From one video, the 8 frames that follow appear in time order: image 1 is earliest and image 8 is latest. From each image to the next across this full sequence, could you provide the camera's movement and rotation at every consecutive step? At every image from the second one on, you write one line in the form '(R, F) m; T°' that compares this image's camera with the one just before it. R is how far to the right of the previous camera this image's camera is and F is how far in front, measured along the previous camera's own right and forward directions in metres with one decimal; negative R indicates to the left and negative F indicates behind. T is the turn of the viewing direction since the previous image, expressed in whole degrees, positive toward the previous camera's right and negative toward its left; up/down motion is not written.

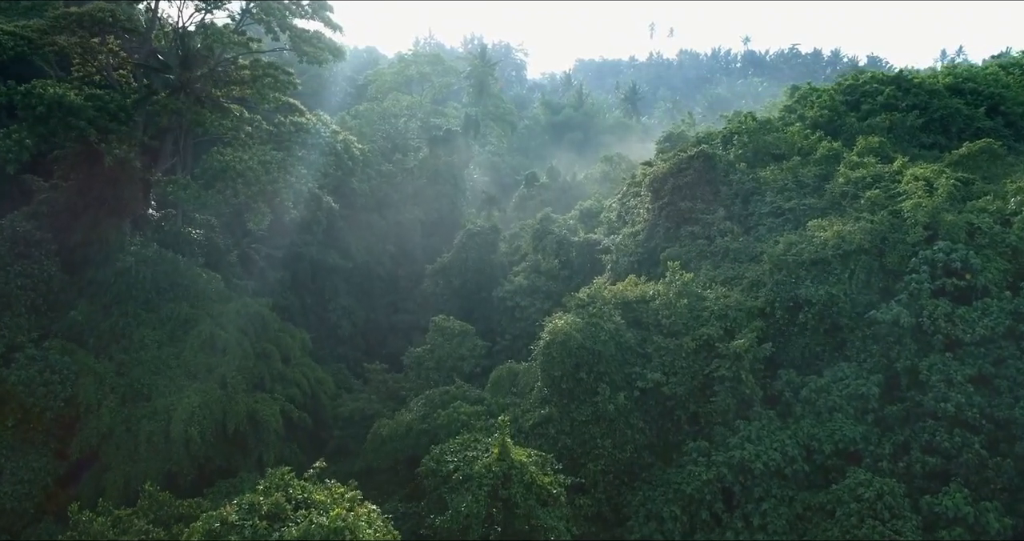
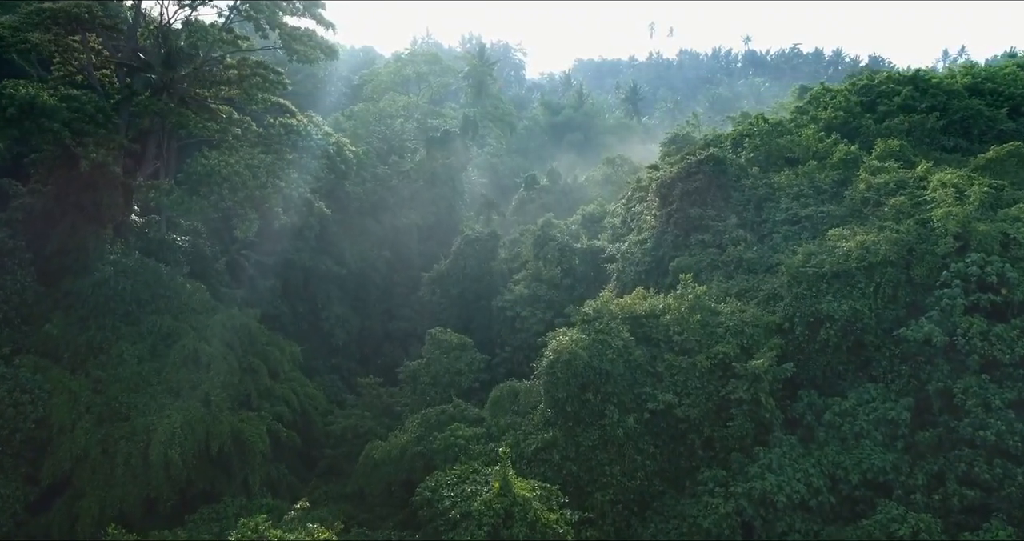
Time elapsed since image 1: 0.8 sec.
(-0.1, +0.9) m; 0°
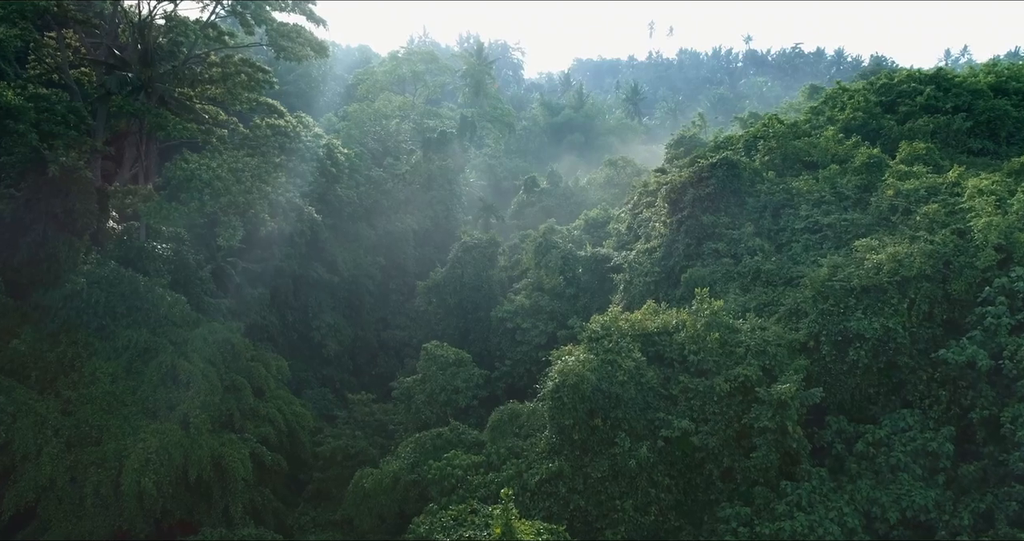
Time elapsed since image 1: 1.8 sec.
(-0.1, +1.1) m; 0°
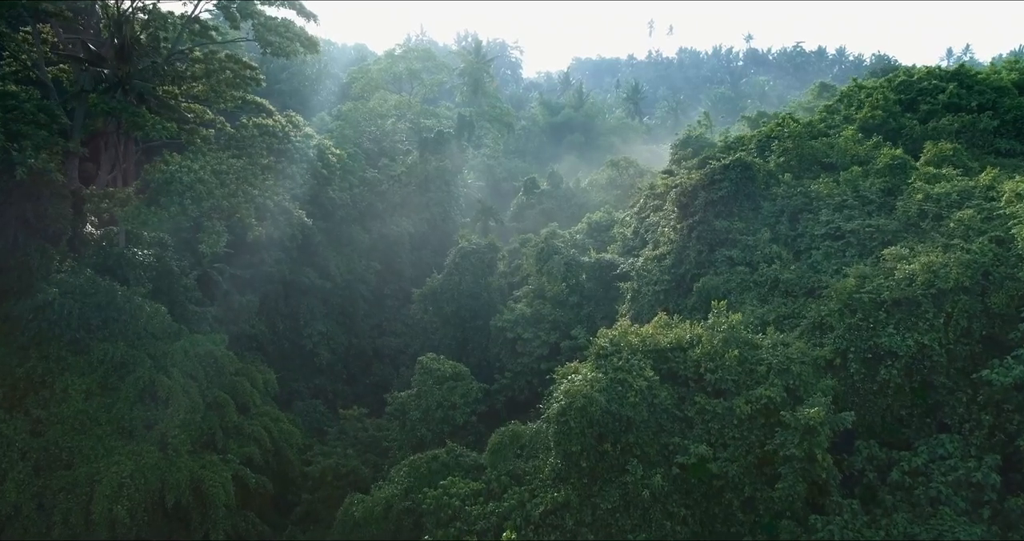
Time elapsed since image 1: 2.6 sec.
(-0.1, +1.0) m; 0°
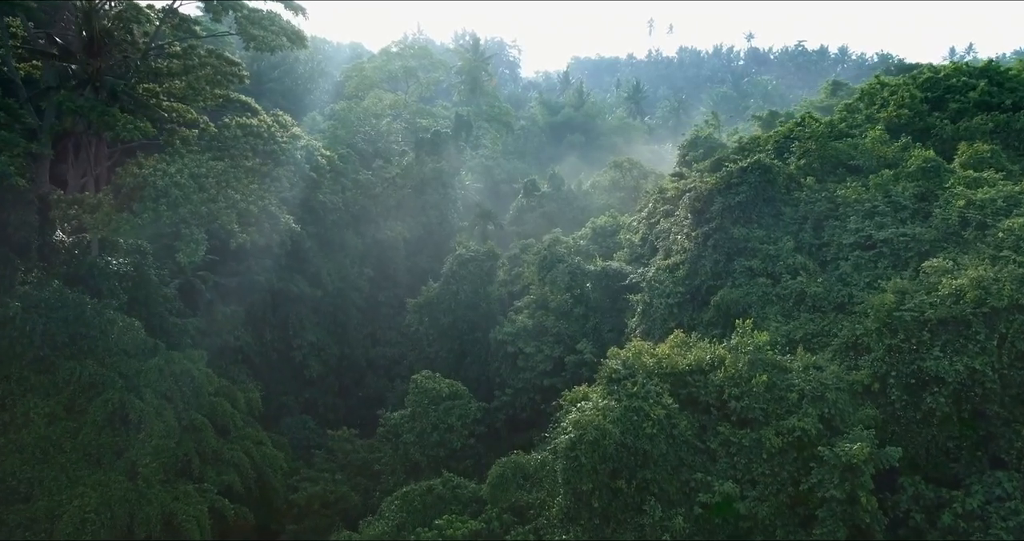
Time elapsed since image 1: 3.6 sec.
(-0.1, +1.2) m; 0°
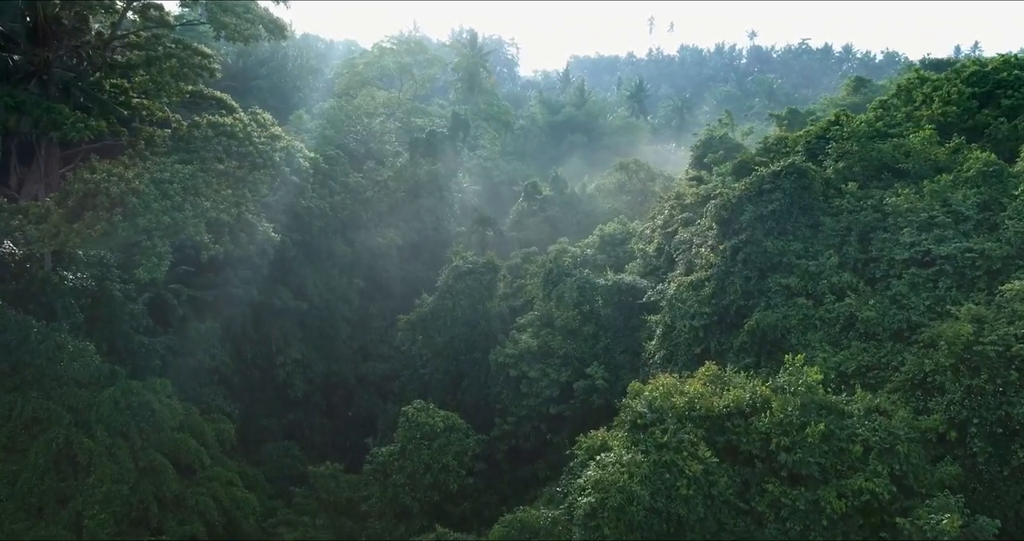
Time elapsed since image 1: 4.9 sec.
(-0.1, +1.7) m; 0°
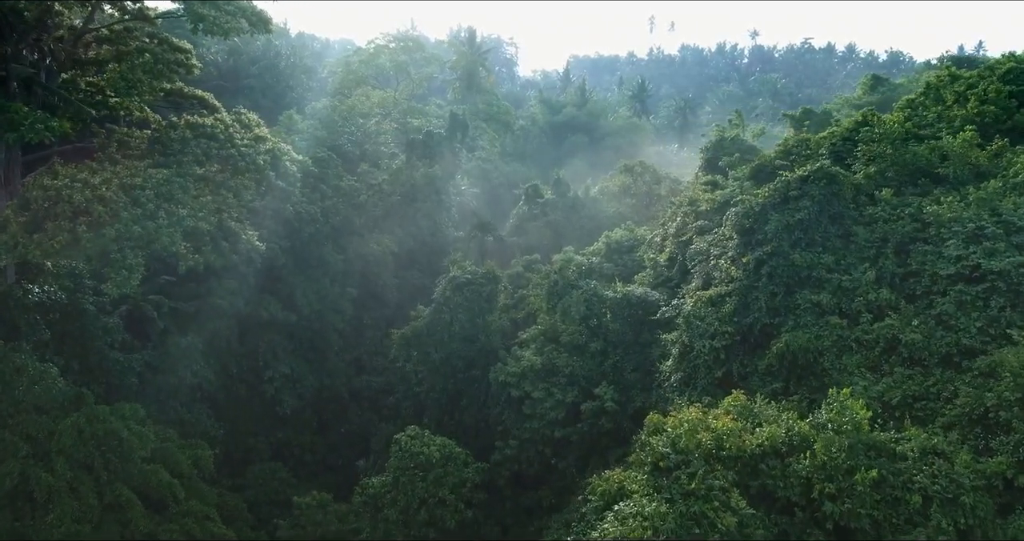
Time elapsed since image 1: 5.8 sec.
(-0.1, +1.1) m; 0°
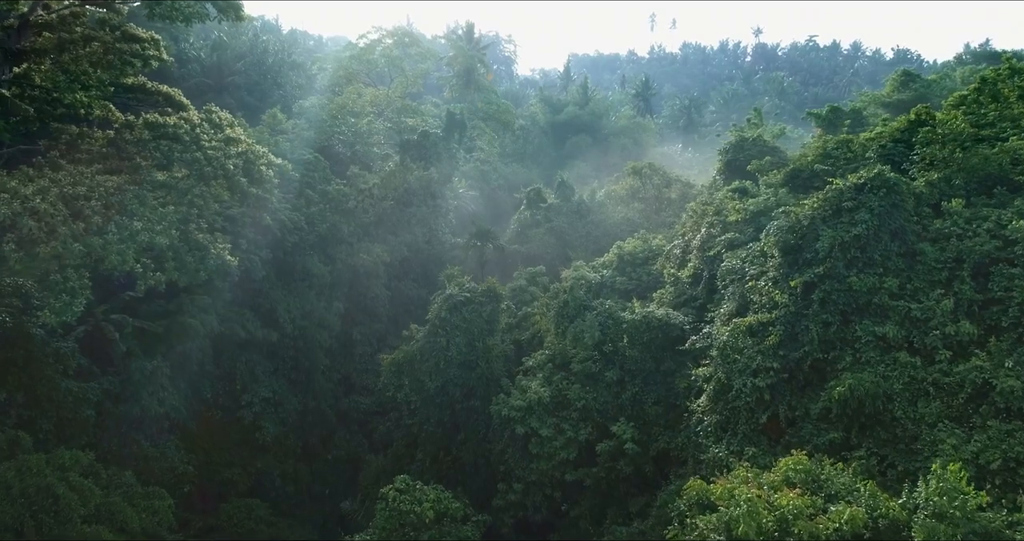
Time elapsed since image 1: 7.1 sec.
(-0.1, +1.8) m; 0°
